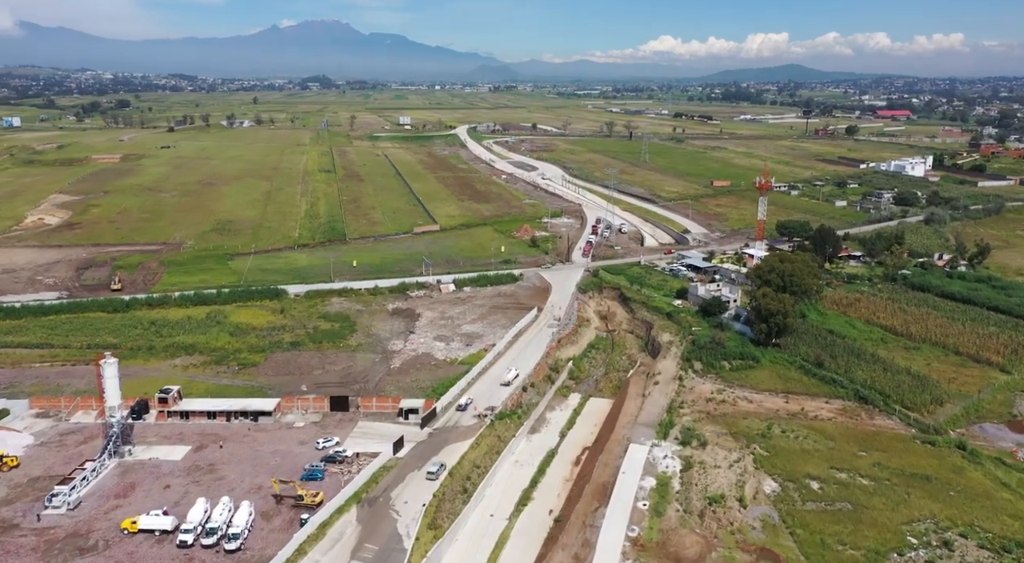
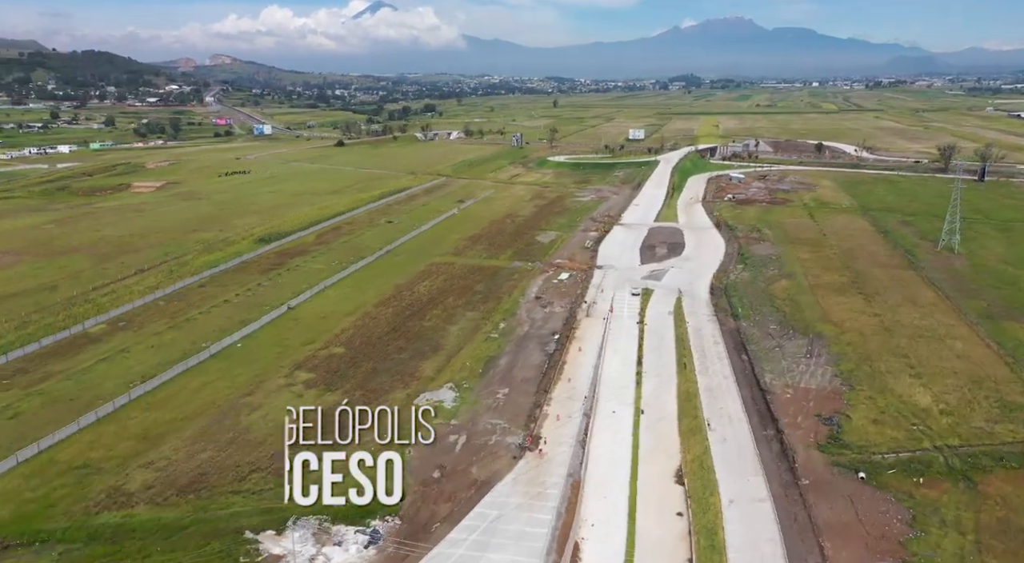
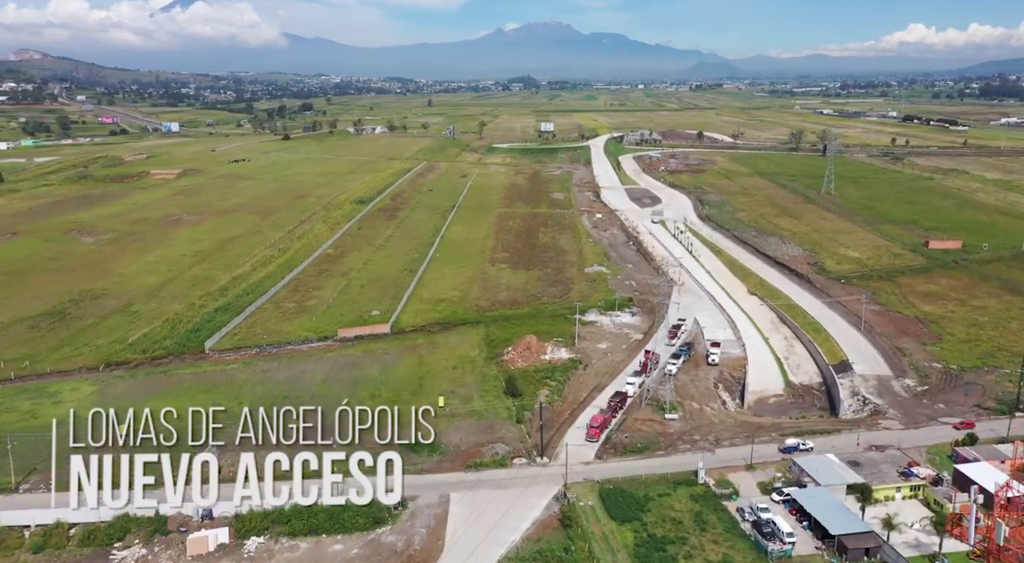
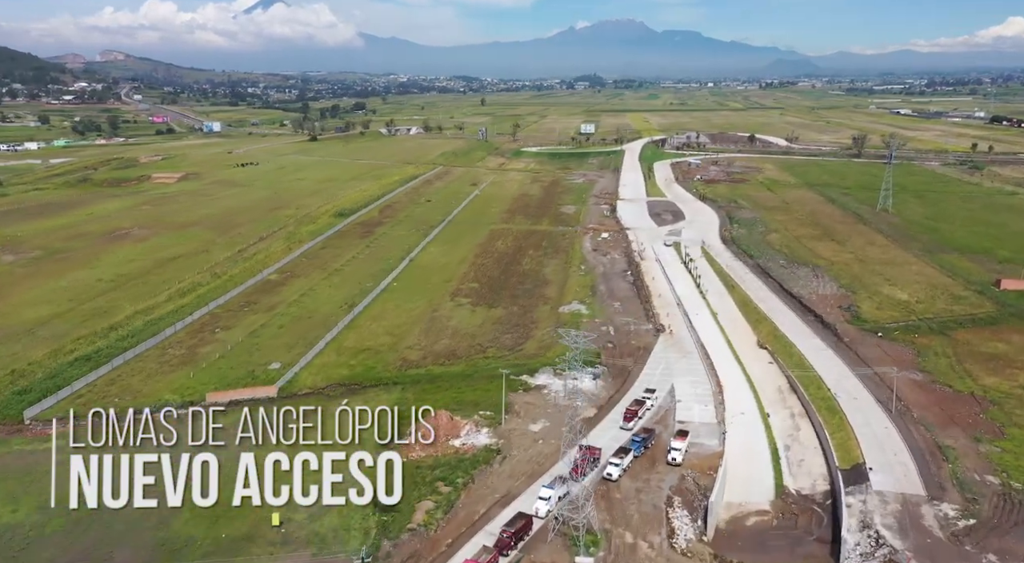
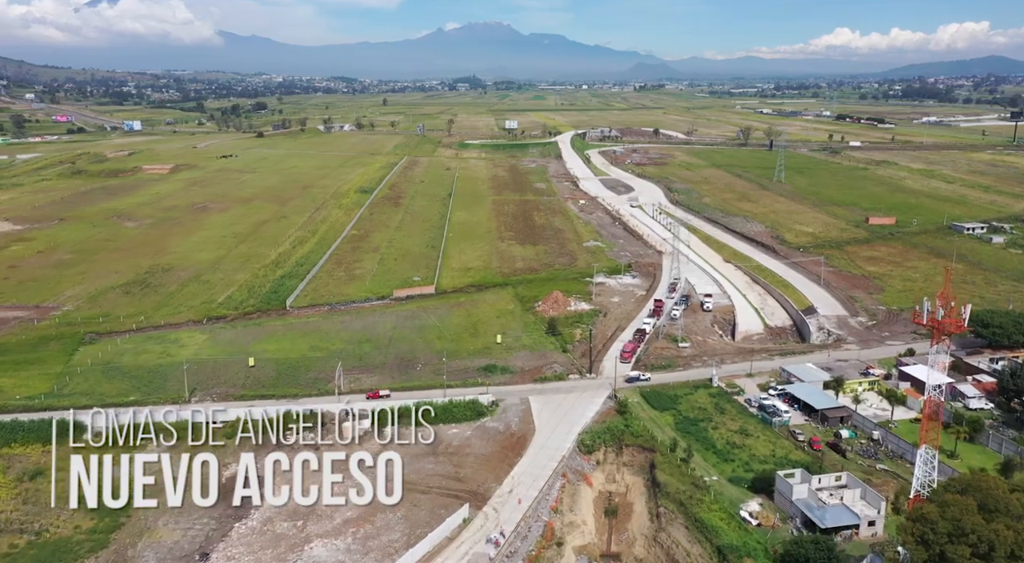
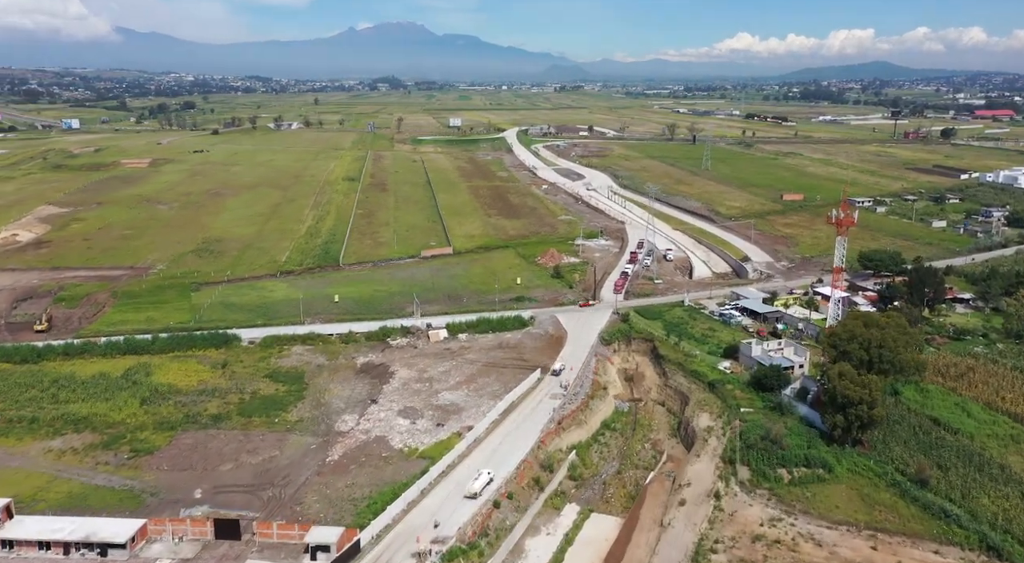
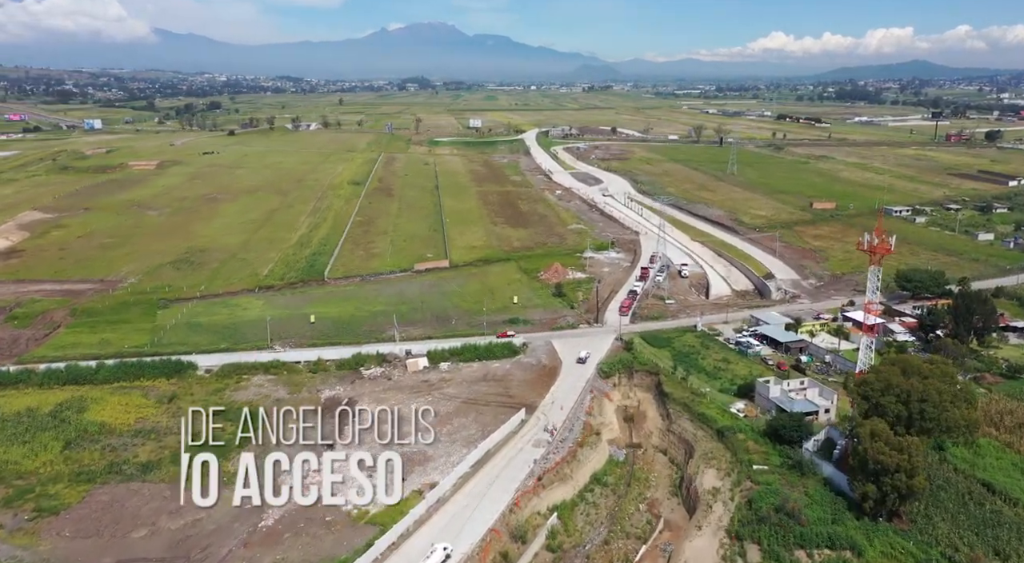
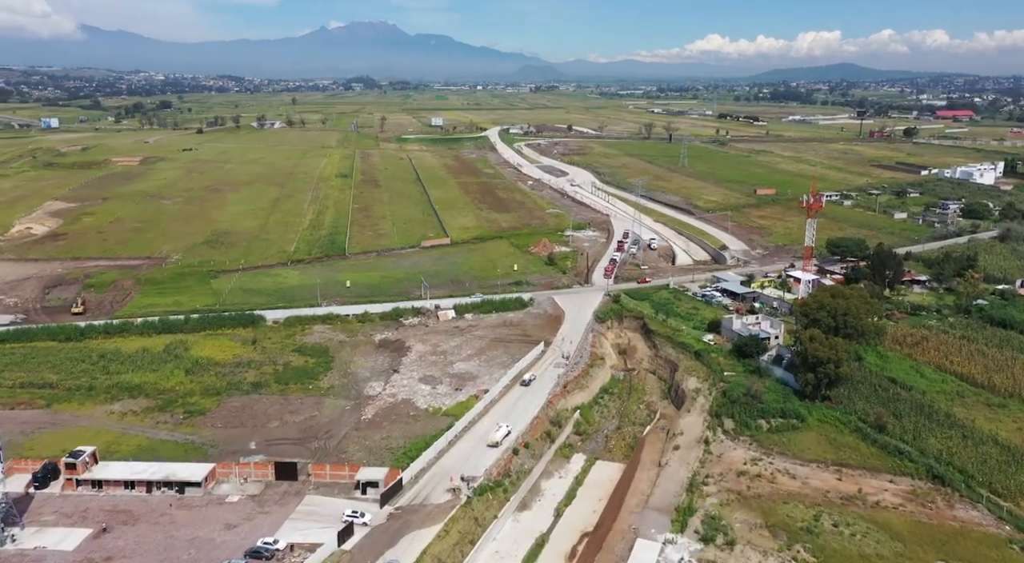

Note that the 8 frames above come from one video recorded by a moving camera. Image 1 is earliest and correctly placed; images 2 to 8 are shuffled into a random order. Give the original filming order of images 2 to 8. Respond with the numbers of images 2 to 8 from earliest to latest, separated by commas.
8, 6, 7, 5, 3, 4, 2
